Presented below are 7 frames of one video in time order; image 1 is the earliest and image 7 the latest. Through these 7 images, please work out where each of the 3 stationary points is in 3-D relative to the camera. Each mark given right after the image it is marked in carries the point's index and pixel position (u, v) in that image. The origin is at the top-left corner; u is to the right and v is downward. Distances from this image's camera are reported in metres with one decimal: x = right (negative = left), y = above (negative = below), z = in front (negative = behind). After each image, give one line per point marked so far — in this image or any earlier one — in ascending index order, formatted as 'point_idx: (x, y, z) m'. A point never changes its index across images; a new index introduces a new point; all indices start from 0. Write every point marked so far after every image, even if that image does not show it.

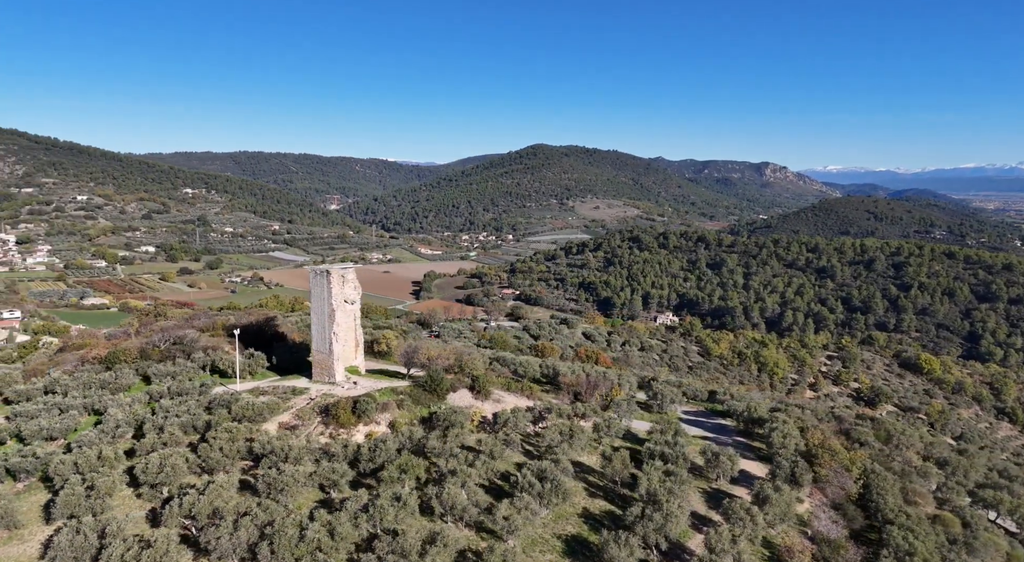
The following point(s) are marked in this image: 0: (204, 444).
0: (-8.6, -4.7, +17.6) m
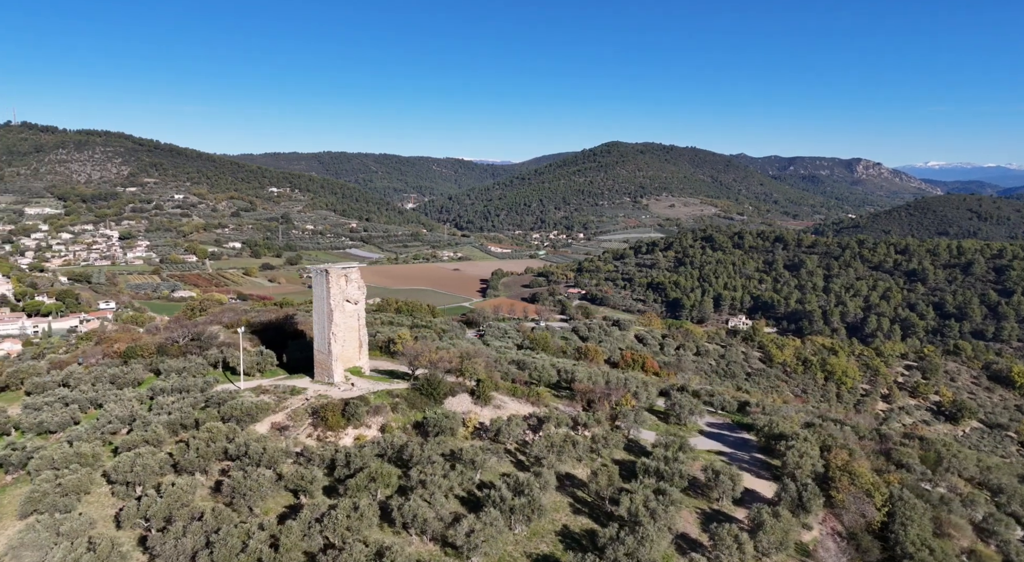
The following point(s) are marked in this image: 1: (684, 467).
0: (-9.2, -4.7, +17.5) m
1: (+5.3, -5.8, +19.6) m
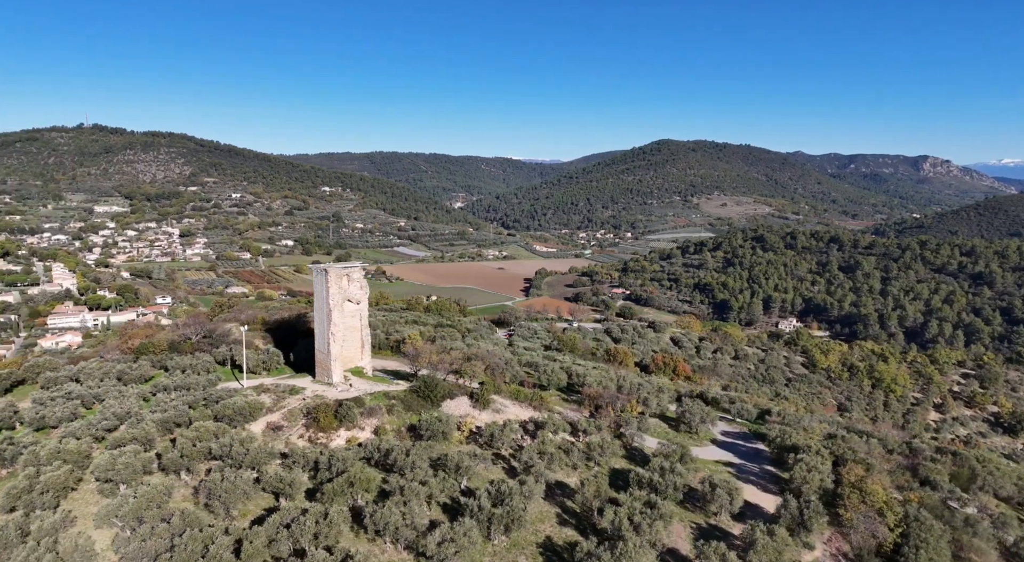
0: (-9.6, -4.6, +17.6) m
1: (+5.0, -5.9, +18.7) m
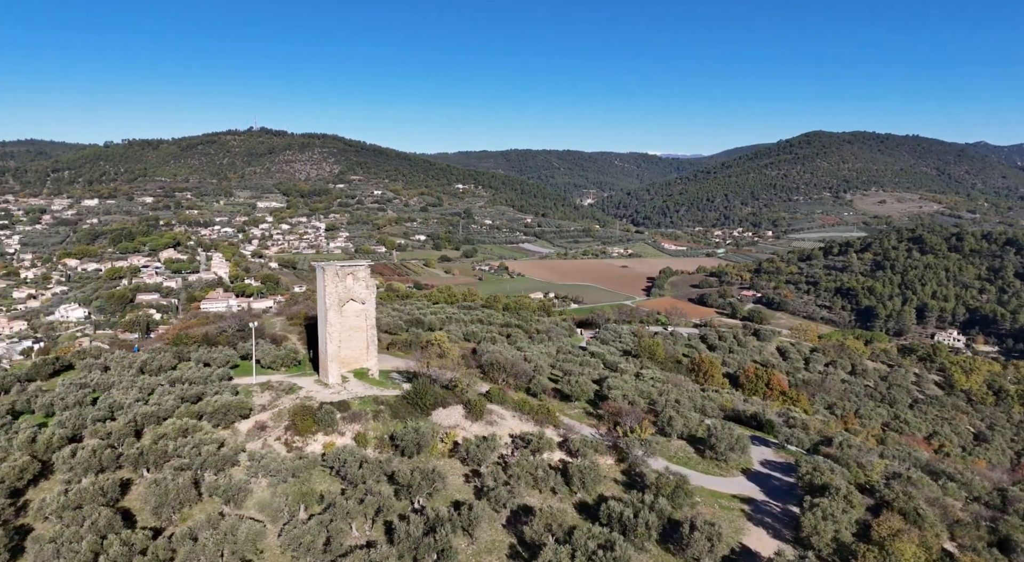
0: (-10.6, -4.5, +17.8) m
1: (+3.9, -6.1, +16.5) m
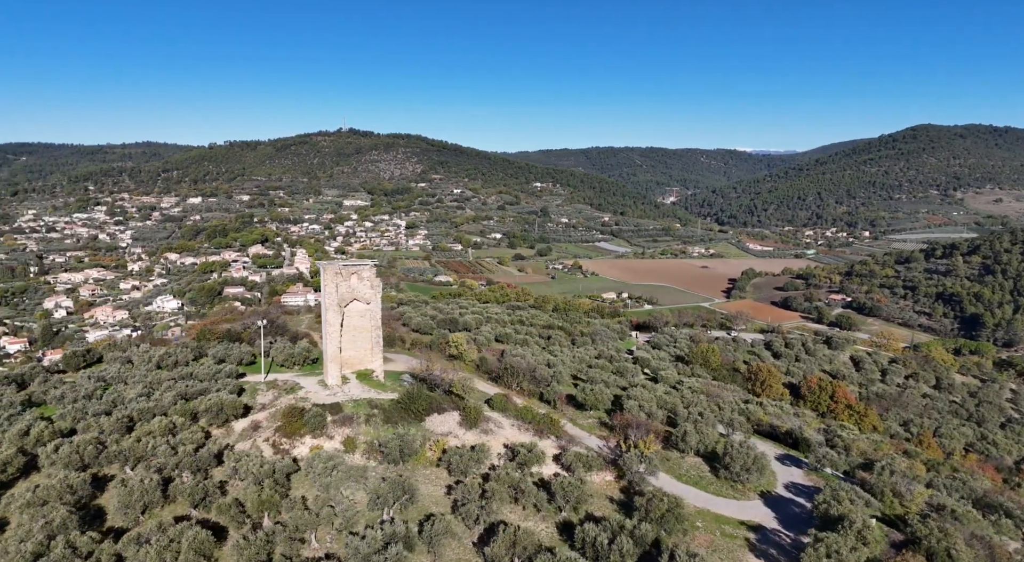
0: (-11.1, -4.5, +18.0) m
1: (+3.1, -6.3, +15.2) m
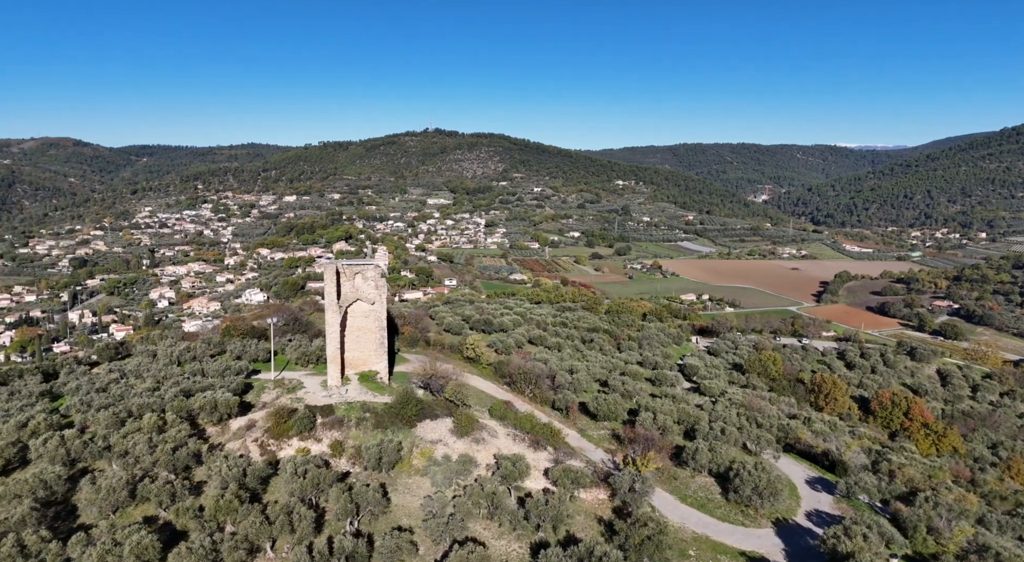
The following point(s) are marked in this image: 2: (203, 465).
0: (-11.6, -4.4, +18.4) m
1: (+2.2, -6.5, +14.0) m
2: (-8.6, -5.1, +17.6) m
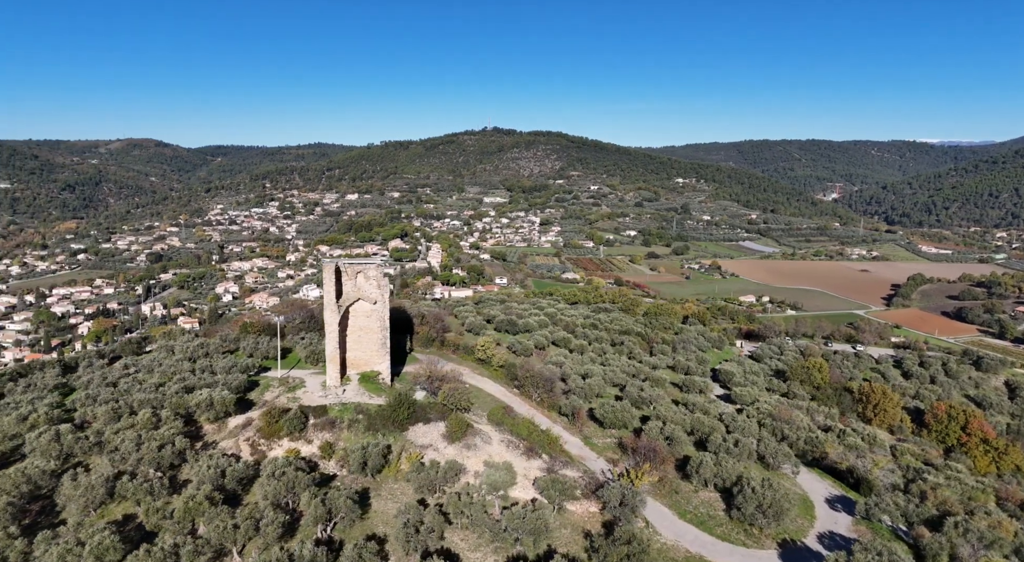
0: (-12.0, -4.3, +18.8) m
1: (+1.4, -6.6, +13.3) m
2: (-9.0, -5.1, +17.7) m
